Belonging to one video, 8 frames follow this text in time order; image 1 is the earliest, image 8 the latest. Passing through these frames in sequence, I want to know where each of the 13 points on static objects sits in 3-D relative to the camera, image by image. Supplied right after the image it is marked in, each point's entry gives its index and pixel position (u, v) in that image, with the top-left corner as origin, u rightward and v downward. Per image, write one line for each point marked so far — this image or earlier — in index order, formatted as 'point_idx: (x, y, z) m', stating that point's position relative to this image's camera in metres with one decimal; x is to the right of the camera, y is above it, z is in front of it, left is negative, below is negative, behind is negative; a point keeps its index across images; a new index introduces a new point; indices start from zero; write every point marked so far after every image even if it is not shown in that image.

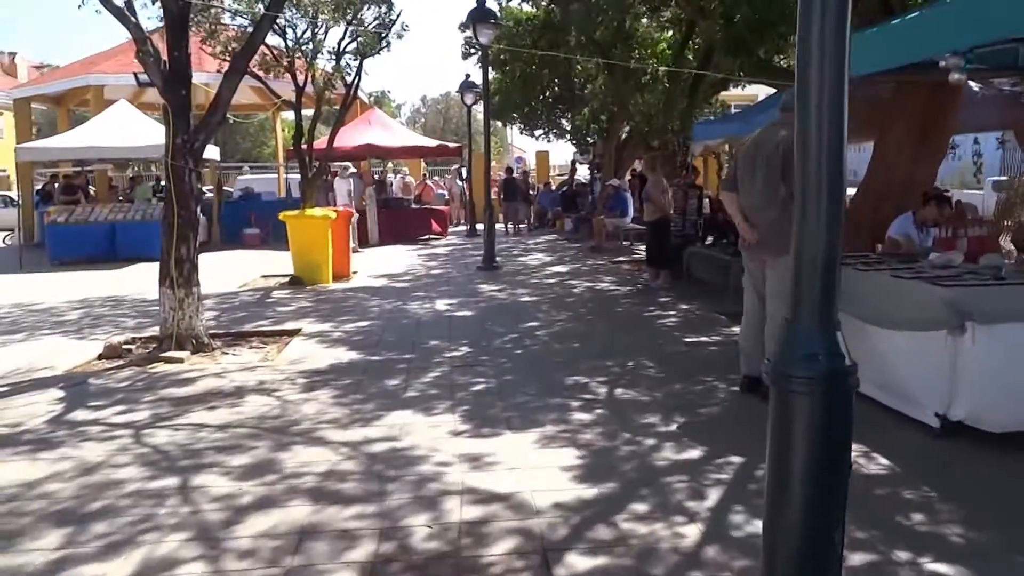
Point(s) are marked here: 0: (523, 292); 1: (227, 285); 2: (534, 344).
0: (+0.2, 0.0, +12.3) m
1: (-4.8, 0.0, +14.7) m
2: (+0.2, -0.5, +8.3) m
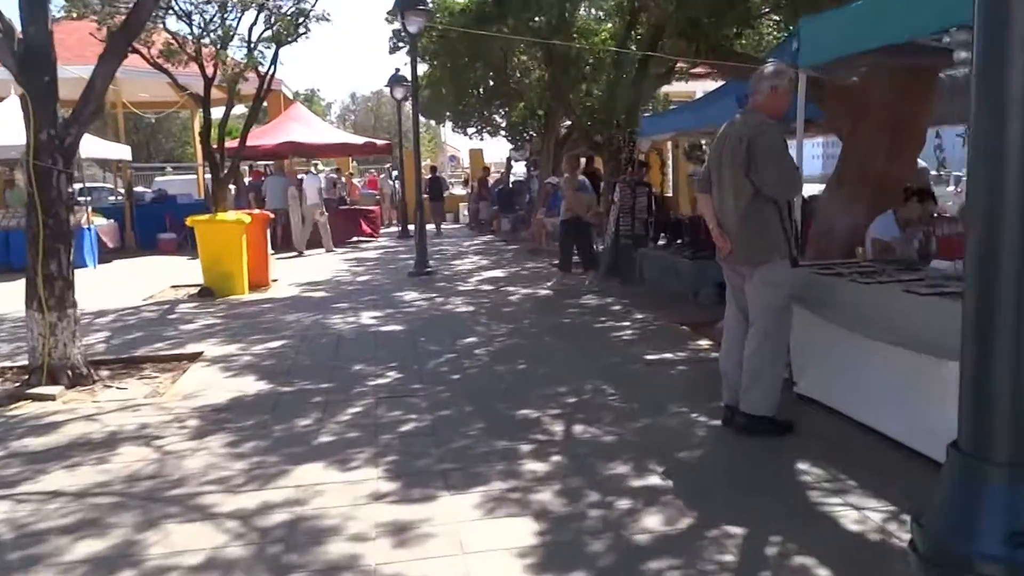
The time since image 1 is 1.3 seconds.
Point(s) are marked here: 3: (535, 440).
0: (-0.7, -0.2, +11.2) m
1: (-5.8, -0.2, +13.3) m
2: (-0.3, -0.6, +7.2) m
3: (+0.1, -0.9, +5.1) m
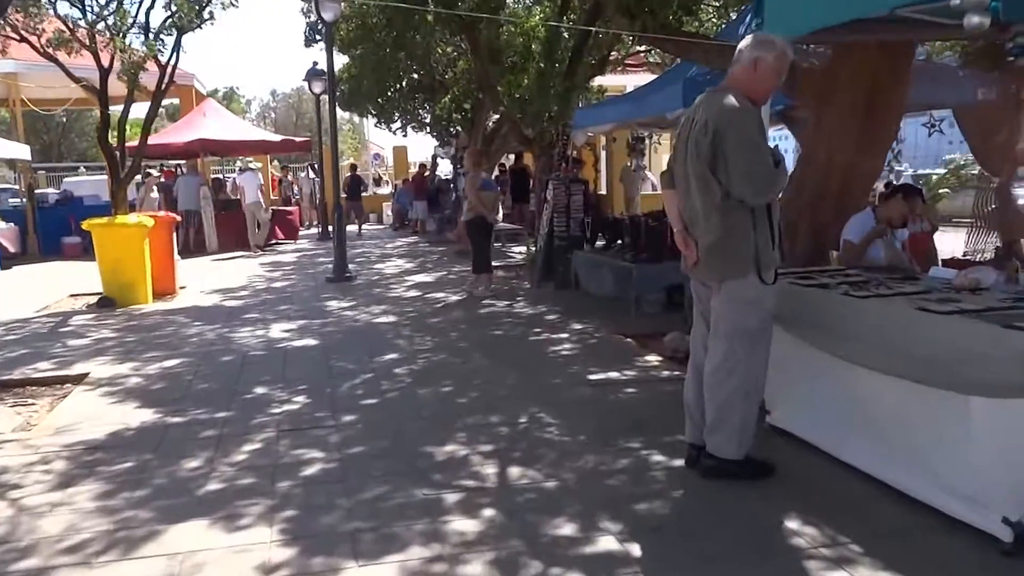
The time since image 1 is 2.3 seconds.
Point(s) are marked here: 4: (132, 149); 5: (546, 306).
0: (-1.6, -0.3, +10.2) m
1: (-6.9, -0.3, +11.9) m
2: (-0.9, -0.7, +6.3) m
3: (-0.2, -1.0, +4.3) m
4: (-7.6, +2.8, +17.2) m
5: (+0.4, -0.2, +9.9) m
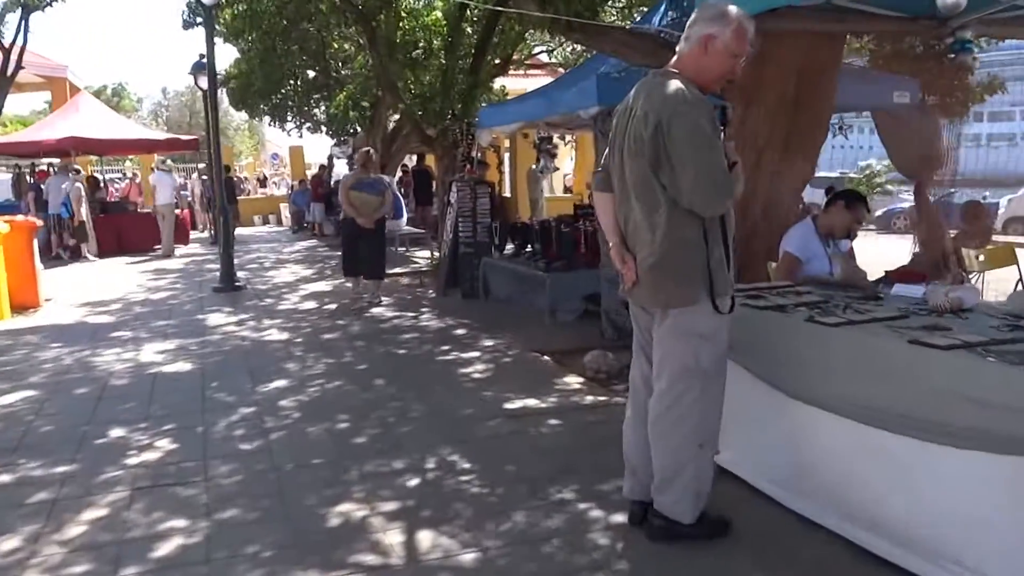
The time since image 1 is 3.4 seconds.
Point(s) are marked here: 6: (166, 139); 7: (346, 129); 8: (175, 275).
0: (-2.6, -0.4, +9.2) m
1: (-8.0, -0.5, +10.3) m
2: (-1.5, -0.9, +5.4) m
3: (-0.6, -1.1, +3.5) m
4: (-9.4, +2.5, +15.5) m
5: (-0.6, -0.3, +9.1) m
6: (-7.5, +3.2, +18.6) m
7: (-3.8, +3.7, +20.0) m
8: (-5.4, +0.2, +13.8) m
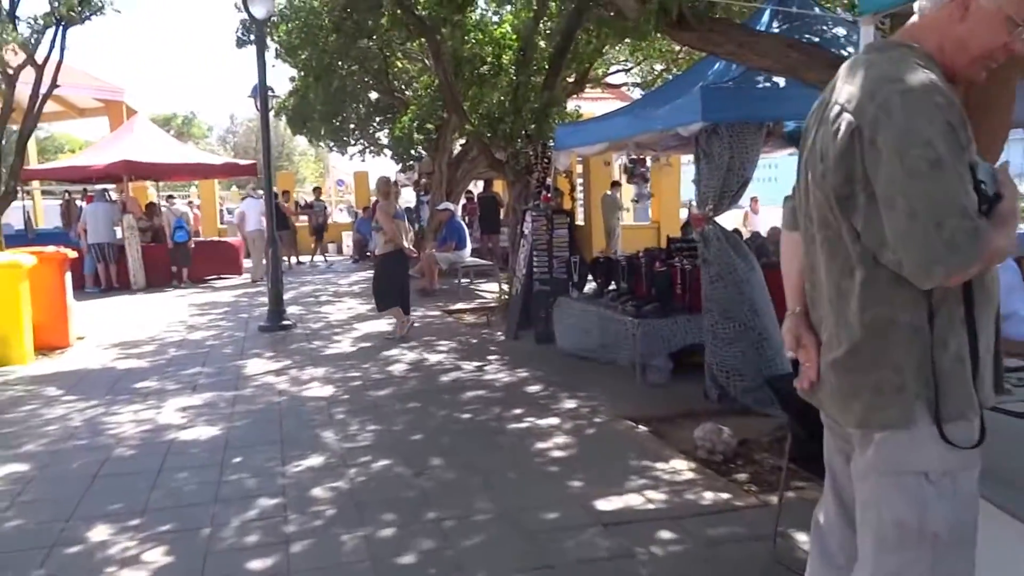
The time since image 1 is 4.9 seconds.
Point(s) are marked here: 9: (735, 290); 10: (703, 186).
0: (-1.8, -0.8, +8.1) m
1: (-7.2, -0.9, +9.5) m
2: (-1.0, -1.2, +4.2) m
3: (-0.3, -1.4, +2.2) m
4: (-8.1, +2.0, +14.9) m
5: (+0.1, -0.8, +7.8) m
6: (-6.0, +2.6, +17.9) m
7: (-2.2, +3.0, +19.0) m
8: (-4.3, -0.3, +12.8) m
9: (+1.7, 0.0, +6.7) m
10: (+1.6, +0.8, +7.2) m
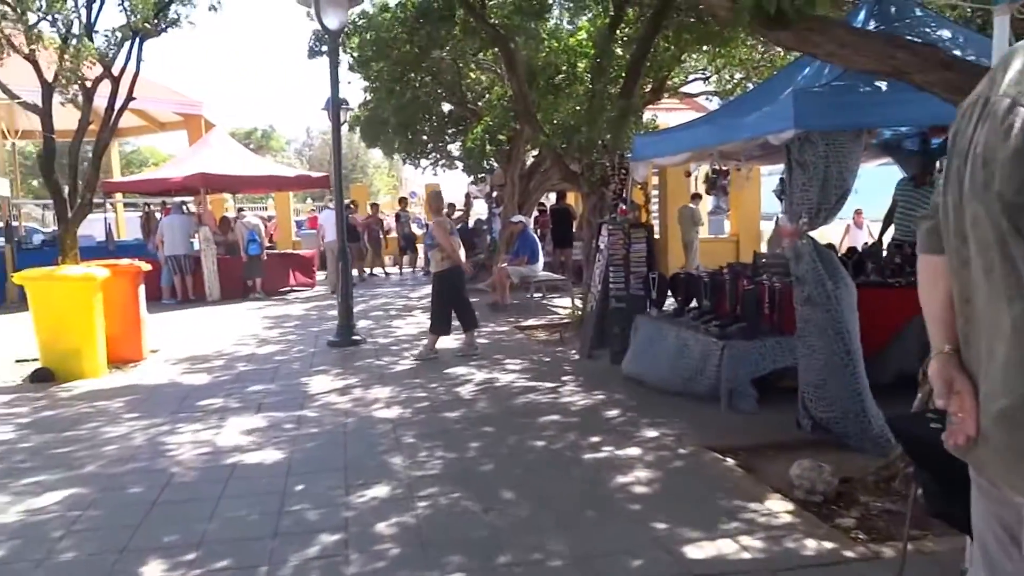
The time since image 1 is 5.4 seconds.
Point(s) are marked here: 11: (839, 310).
0: (-1.2, -0.9, +7.8) m
1: (-6.4, -1.0, +9.7) m
2: (-0.6, -1.3, +3.9) m
3: (-0.1, -1.4, +1.8) m
4: (-6.8, +1.8, +15.2) m
5: (+0.8, -0.9, +7.4) m
6: (-4.5, +2.3, +18.0) m
7: (-0.7, +2.7, +18.8) m
8: (-3.2, -0.5, +12.8) m
9: (+2.2, -0.2, +6.2) m
10: (+2.2, +0.7, +6.7) m
11: (+2.3, -0.2, +6.2) m
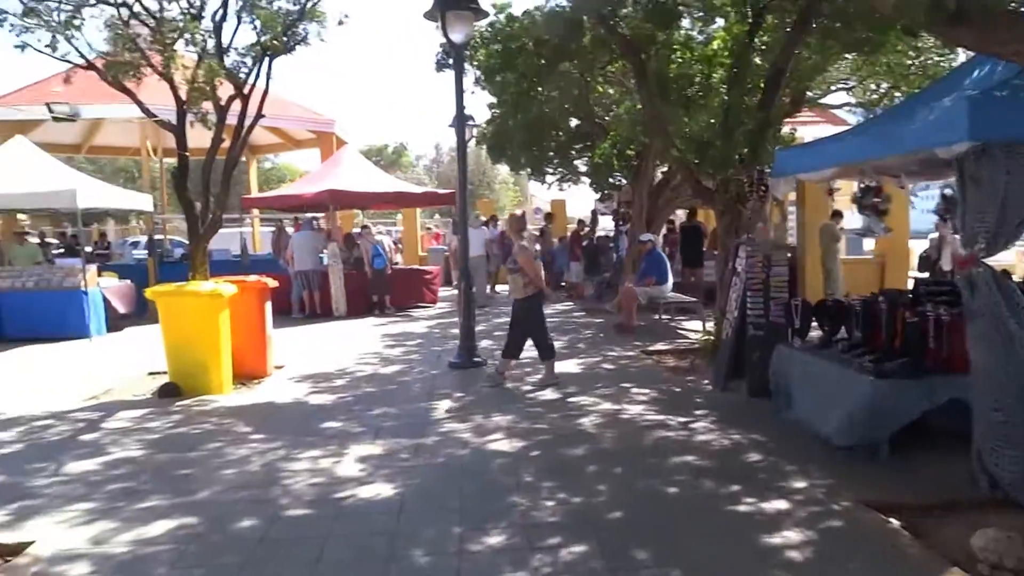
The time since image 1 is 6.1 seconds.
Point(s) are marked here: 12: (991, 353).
0: (-0.1, -1.1, +7.4) m
1: (-5.0, -1.2, +10.0) m
2: (-0.1, -1.4, +3.4) m
3: (+0.1, -1.5, +1.3) m
4: (-4.6, +1.6, +15.6) m
5: (+1.8, -1.1, +6.8) m
6: (-1.9, +2.0, +18.0) m
7: (+2.0, +2.3, +18.3) m
8: (-1.4, -0.8, +12.6) m
9: (+3.1, -0.4, +5.3) m
10: (+3.1, +0.4, +5.8) m
11: (+3.2, -0.4, +5.3) m
12: (+3.0, -0.4, +5.4) m
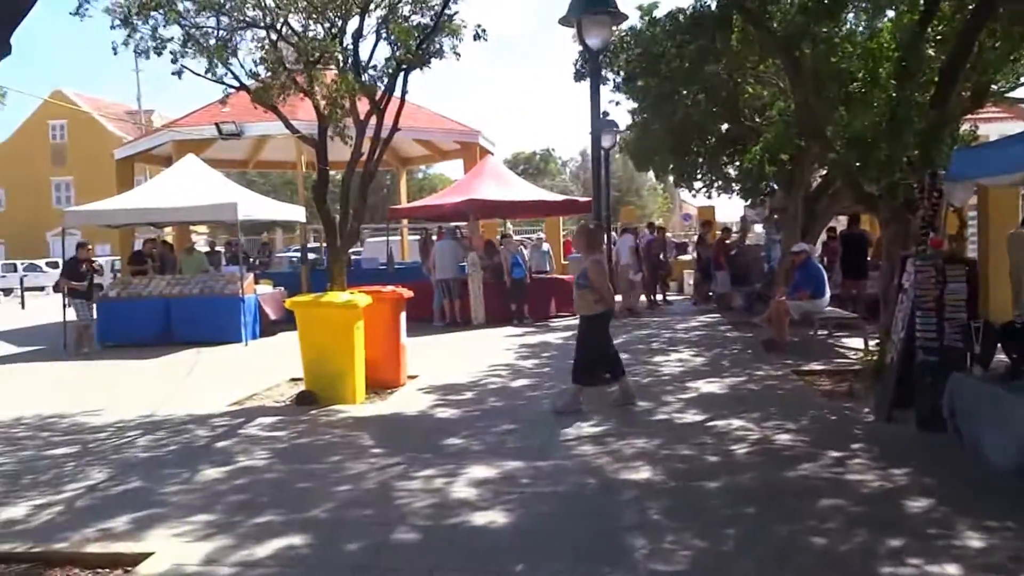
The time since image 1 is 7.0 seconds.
0: (+0.9, -1.3, +6.9) m
1: (-3.5, -1.3, +10.3) m
2: (+0.2, -1.5, +2.9) m
3: (+0.1, -1.6, +0.8) m
4: (-2.1, +1.4, +15.7) m
5: (+2.6, -1.3, +5.9) m
6: (+1.0, +1.8, +17.6) m
7: (+4.9, +2.0, +17.2) m
8: (+0.5, -0.9, +12.2) m
9: (+3.7, -0.5, +4.2) m
10: (+3.8, +0.3, +4.8) m
11: (+3.8, -0.5, +4.2) m
12: (+3.6, -0.5, +4.3) m
